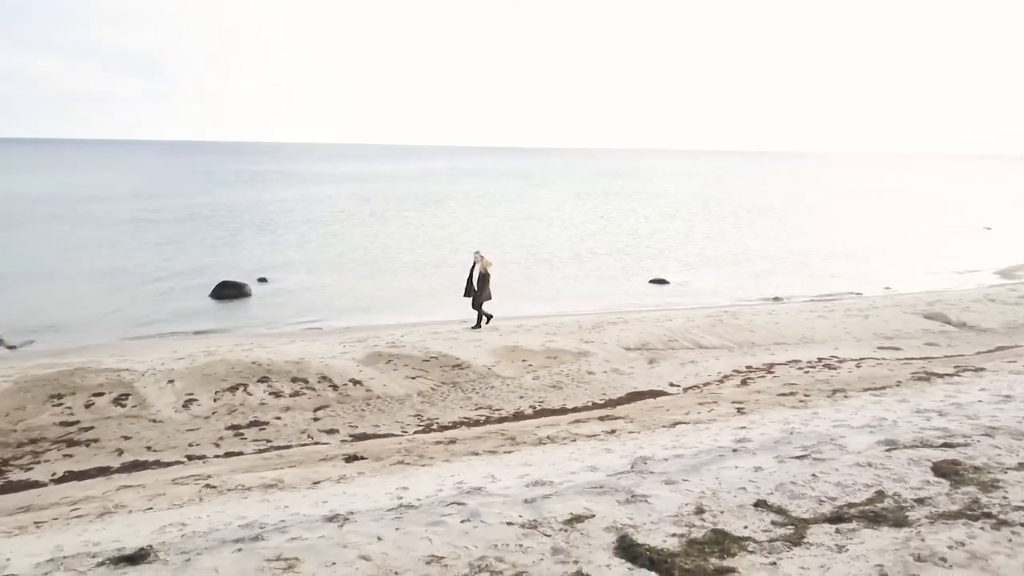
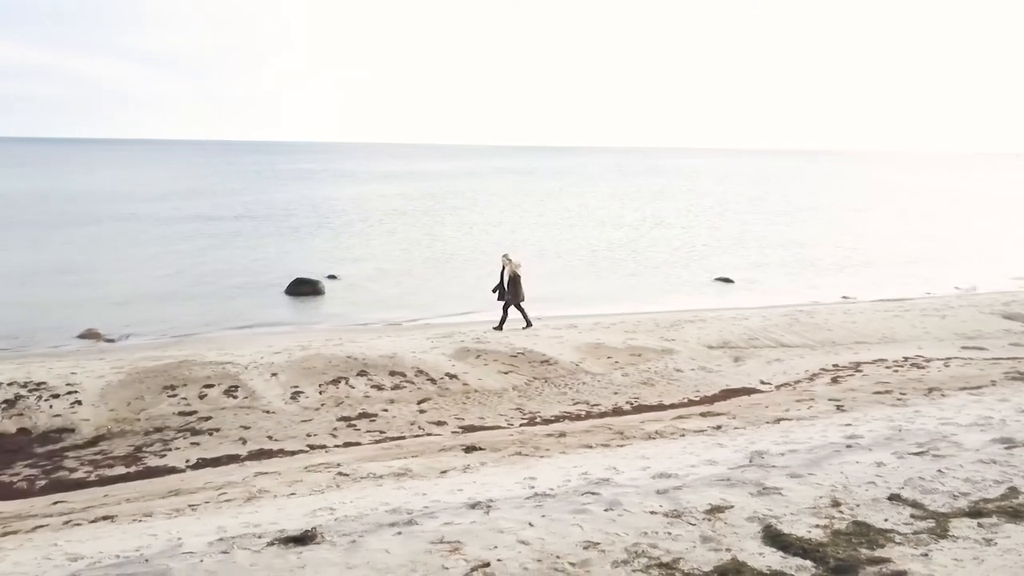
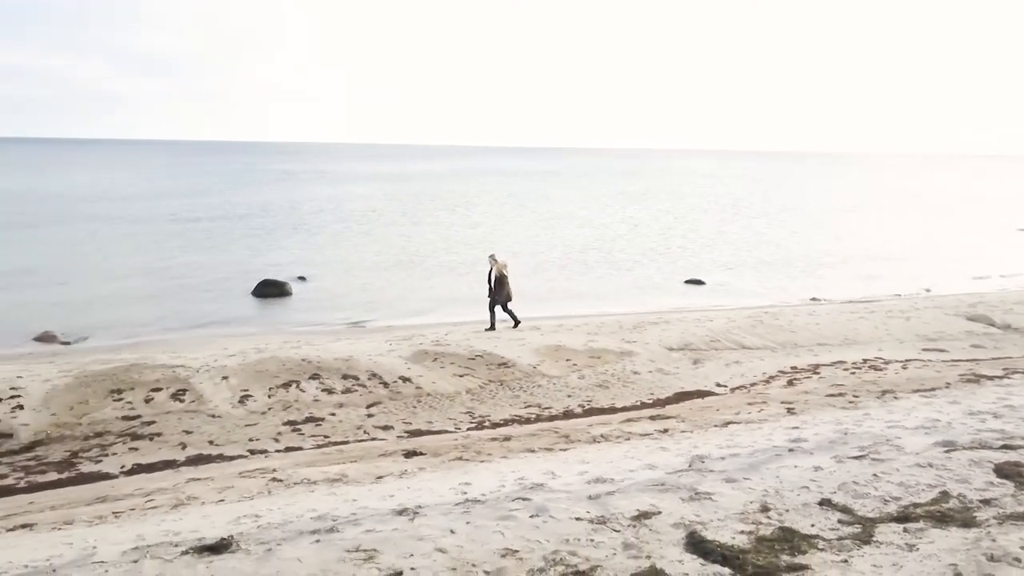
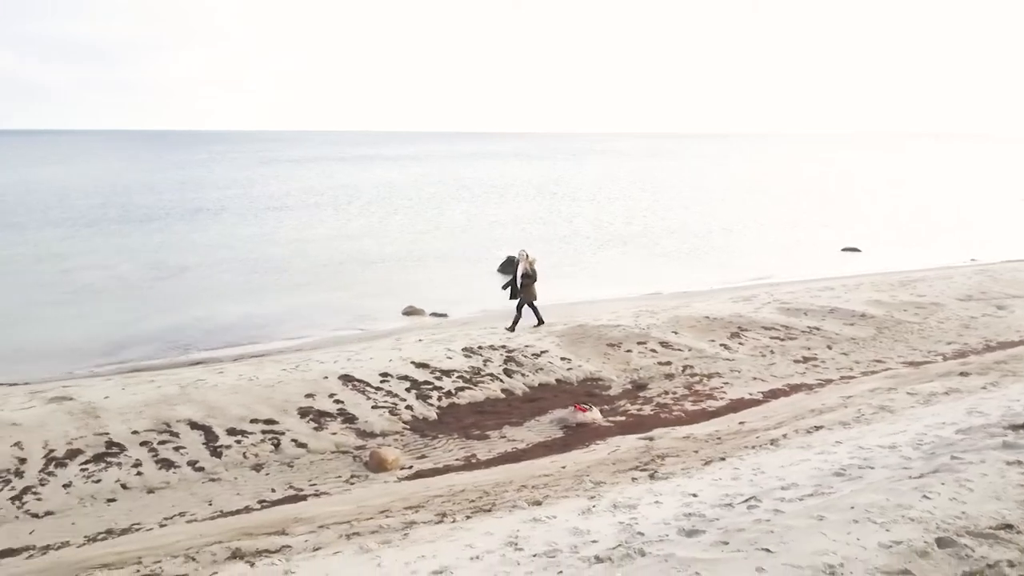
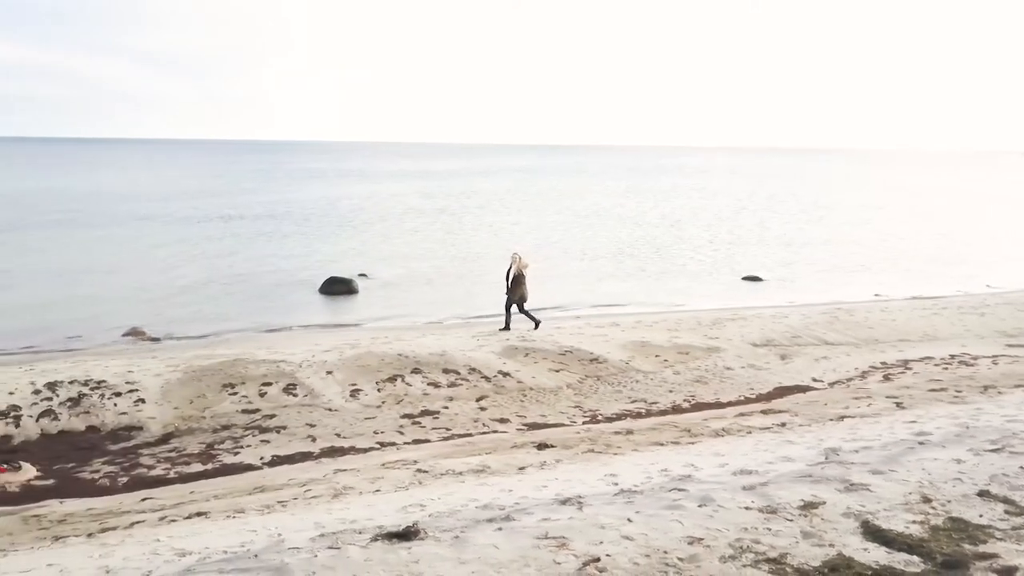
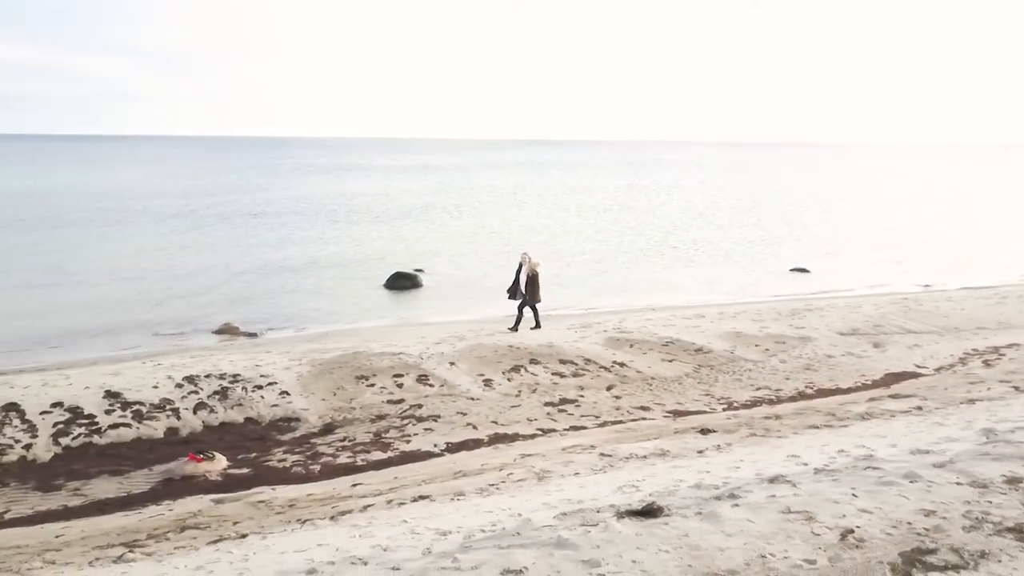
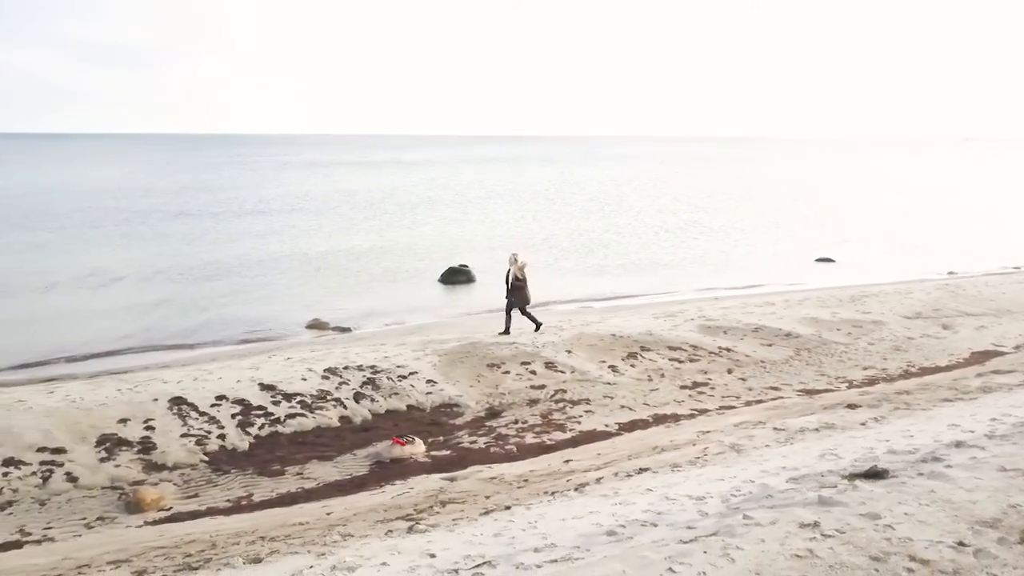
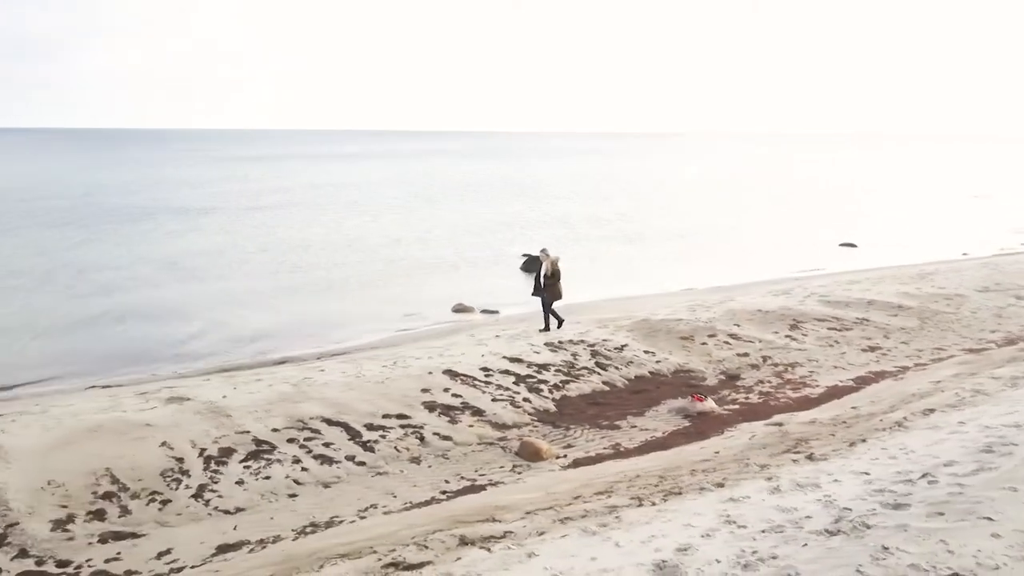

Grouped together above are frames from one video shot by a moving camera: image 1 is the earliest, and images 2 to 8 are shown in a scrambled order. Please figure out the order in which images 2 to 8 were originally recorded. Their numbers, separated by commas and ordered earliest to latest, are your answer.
3, 2, 5, 6, 7, 4, 8
